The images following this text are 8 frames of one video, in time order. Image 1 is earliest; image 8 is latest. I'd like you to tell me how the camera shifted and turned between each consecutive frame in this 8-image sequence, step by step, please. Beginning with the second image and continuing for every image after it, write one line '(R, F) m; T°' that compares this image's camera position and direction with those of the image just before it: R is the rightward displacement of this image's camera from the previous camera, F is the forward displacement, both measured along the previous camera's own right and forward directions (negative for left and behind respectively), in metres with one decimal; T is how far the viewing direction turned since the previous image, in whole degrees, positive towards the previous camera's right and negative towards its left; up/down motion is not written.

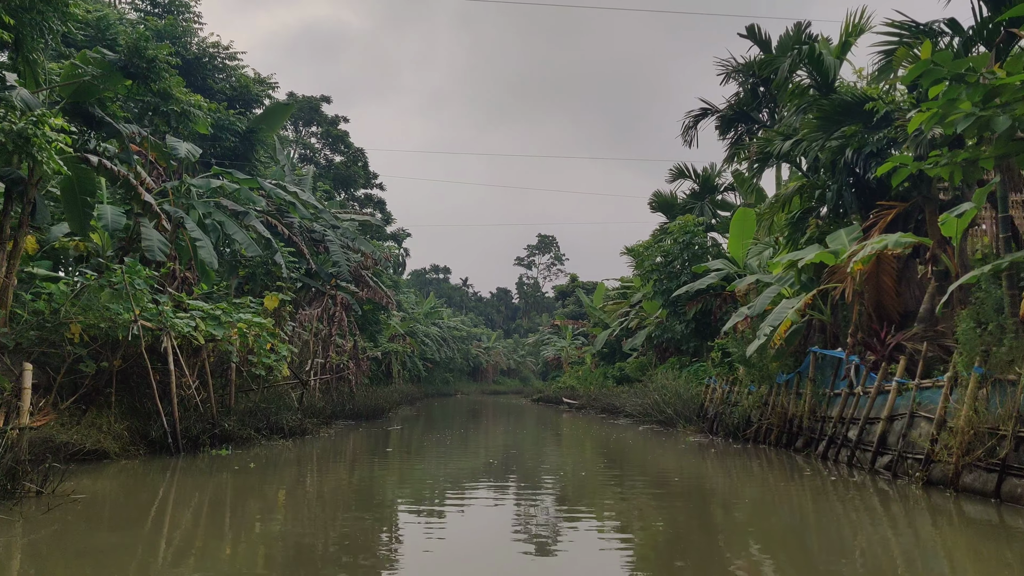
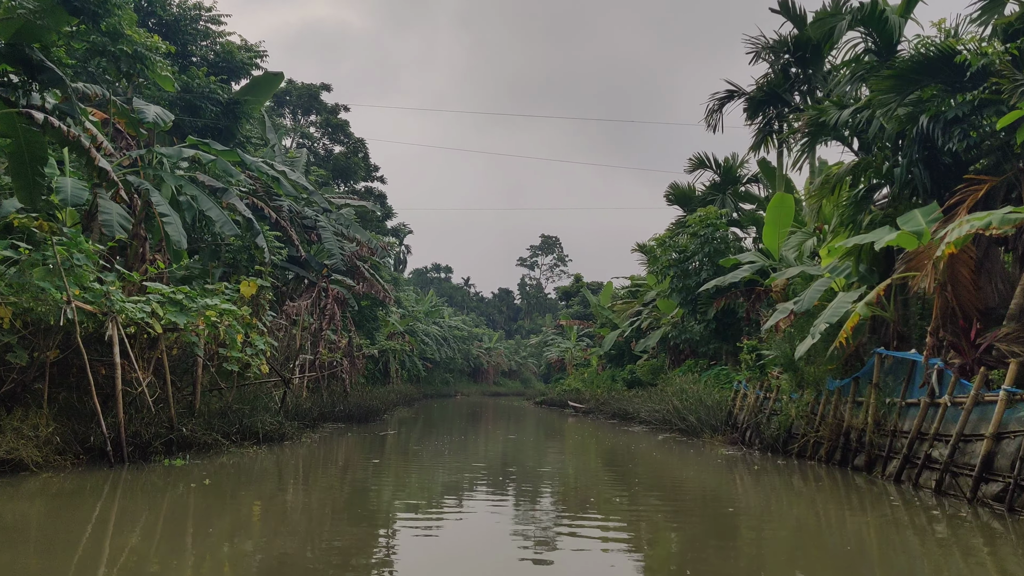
(-0.1, +1.1) m; 0°
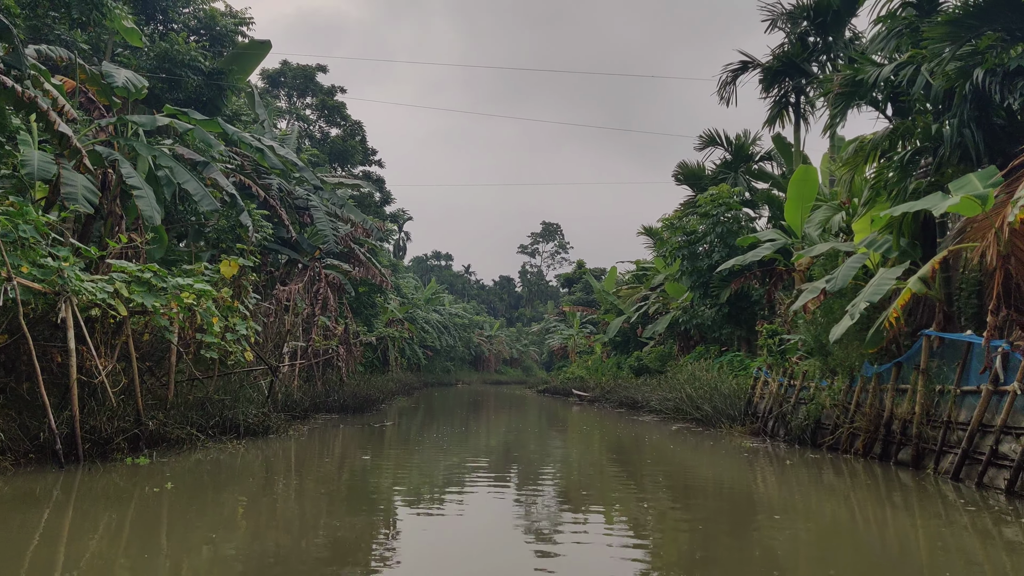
(0.0, +0.6) m; 0°
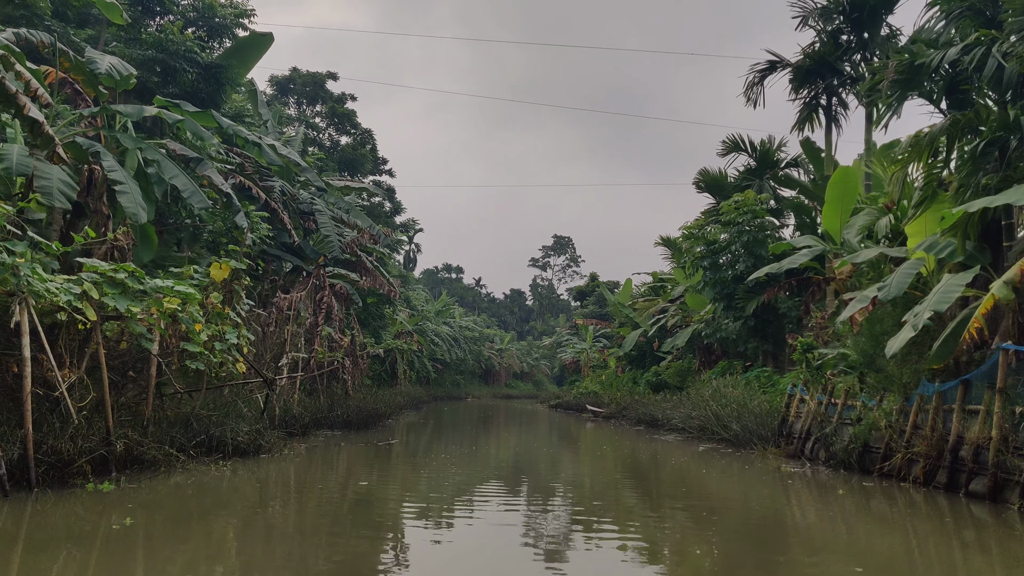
(0.0, +0.6) m; -1°
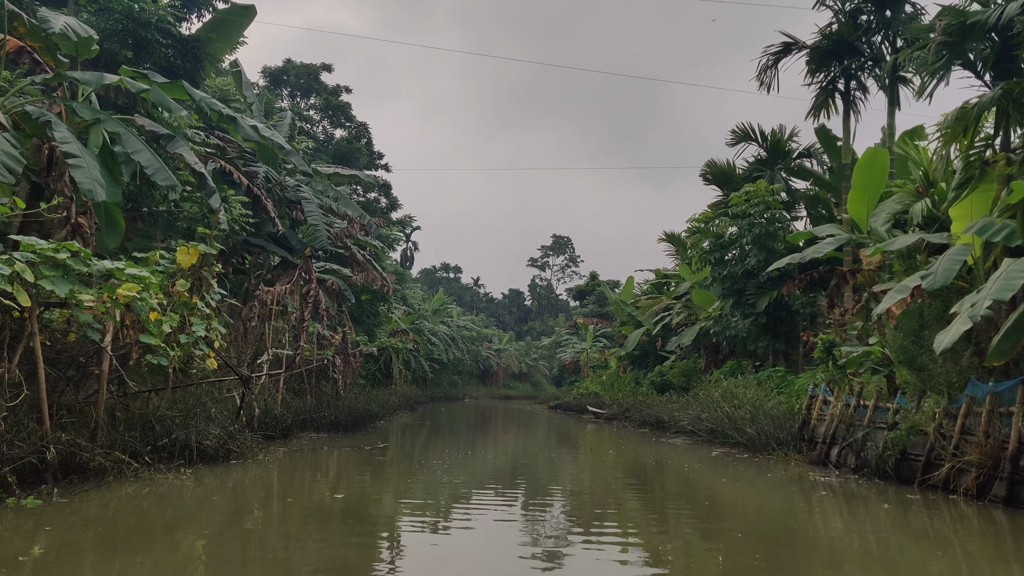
(0.0, +0.6) m; 0°
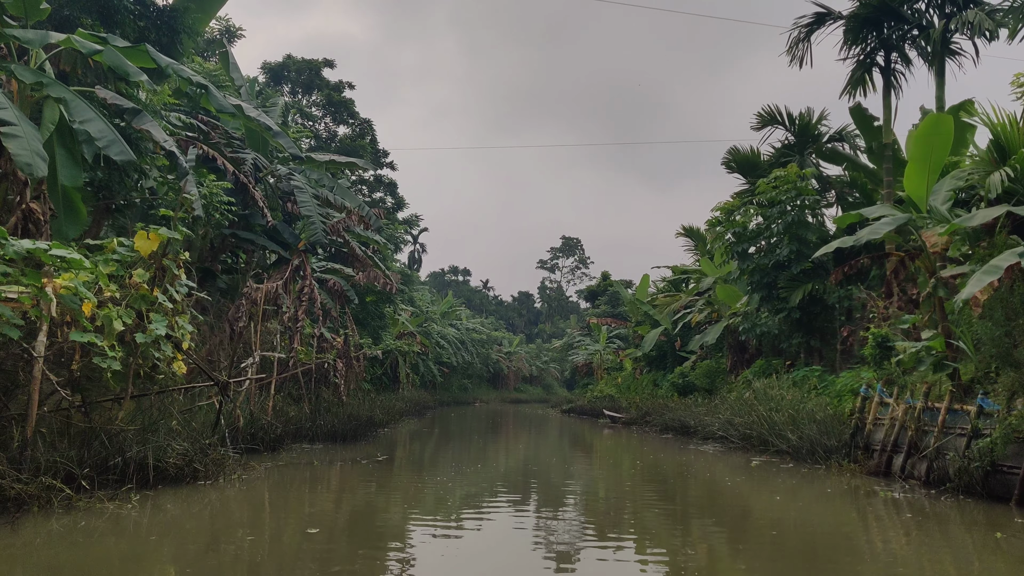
(0.0, +0.9) m; -1°
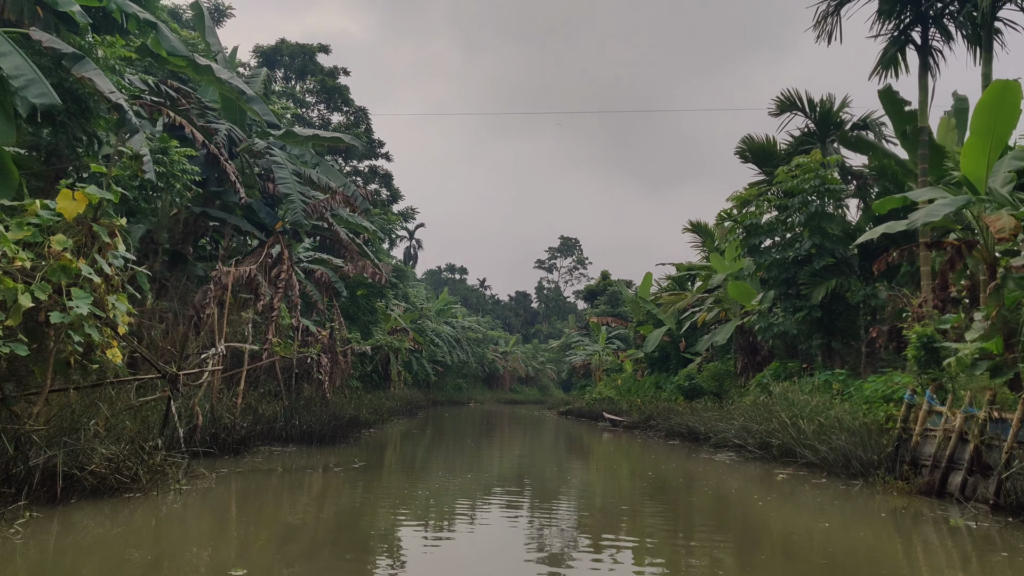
(0.0, +0.8) m; 0°
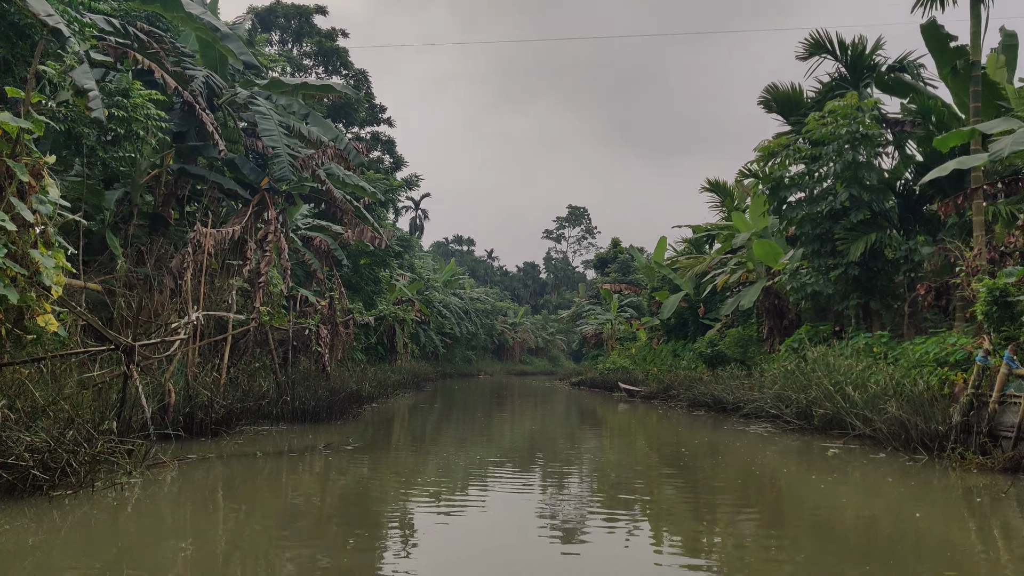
(0.0, +0.8) m; -1°
